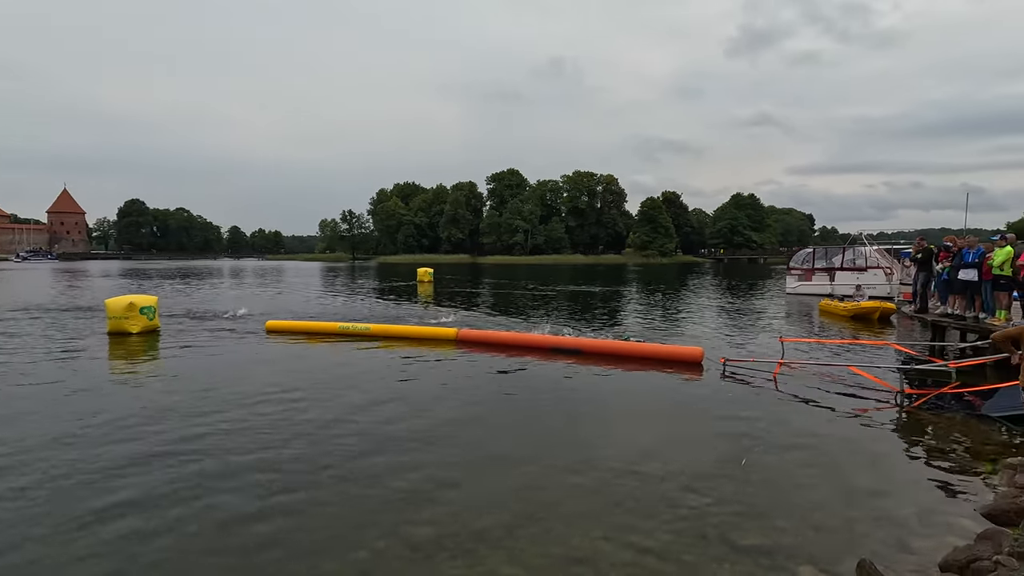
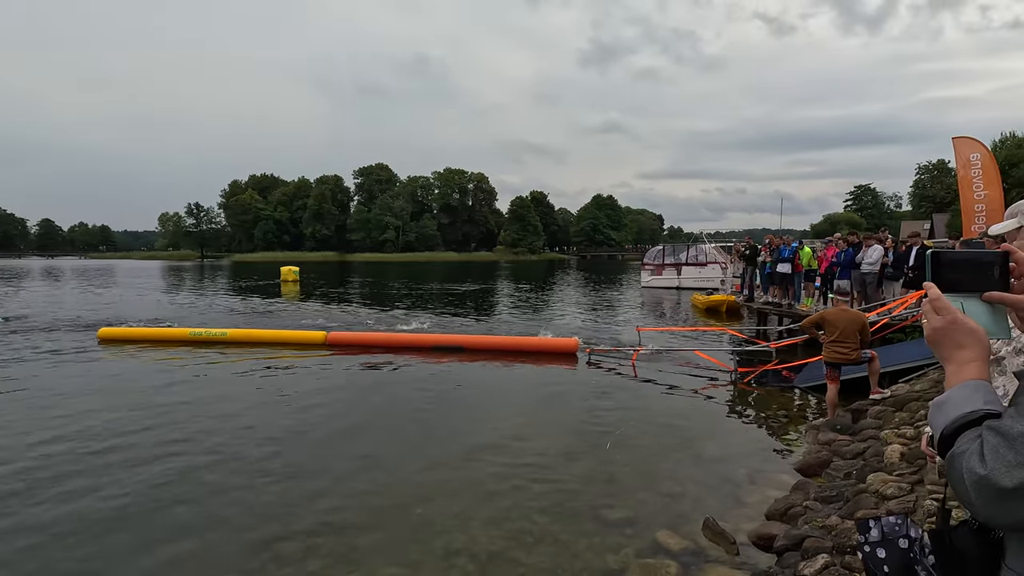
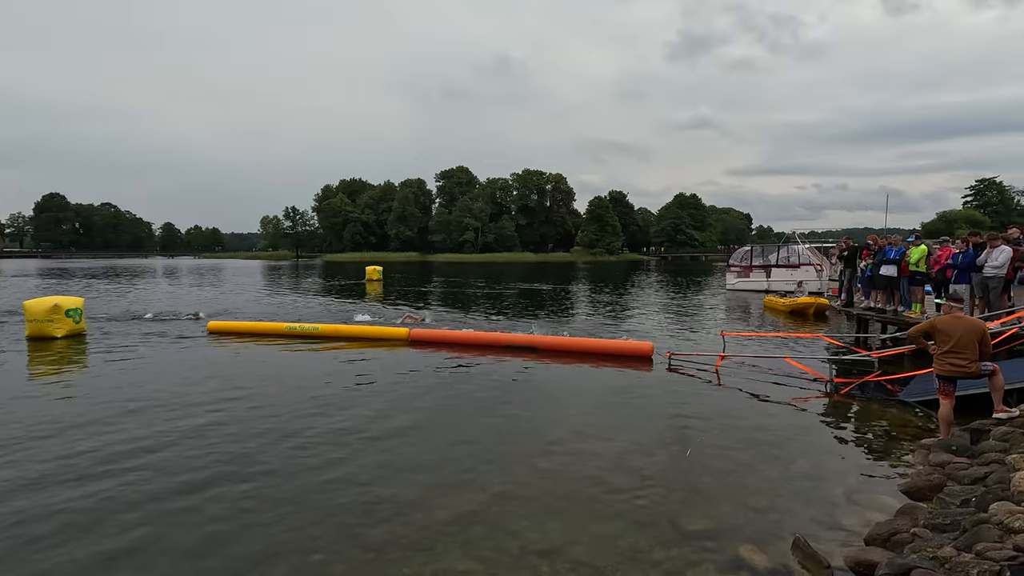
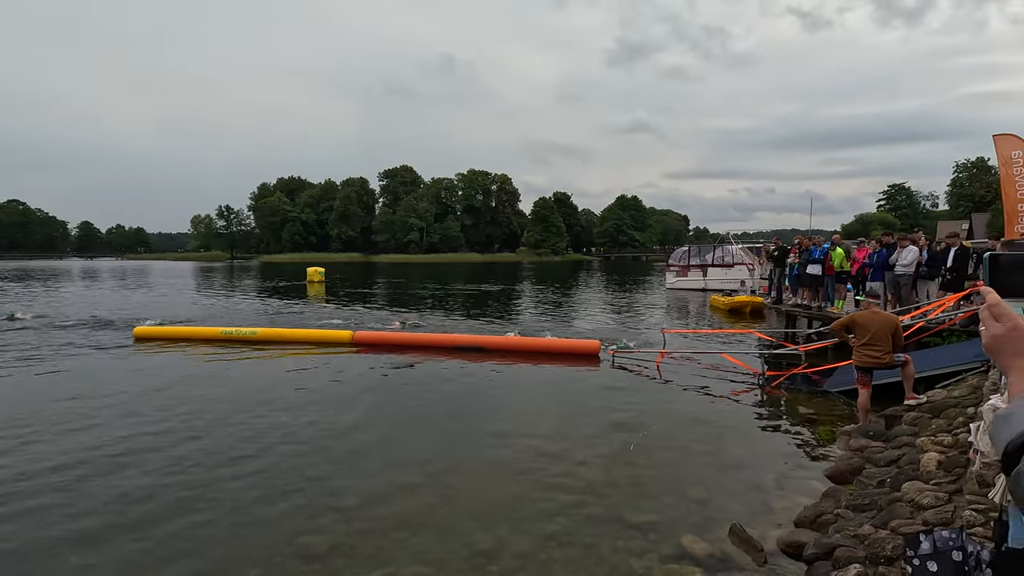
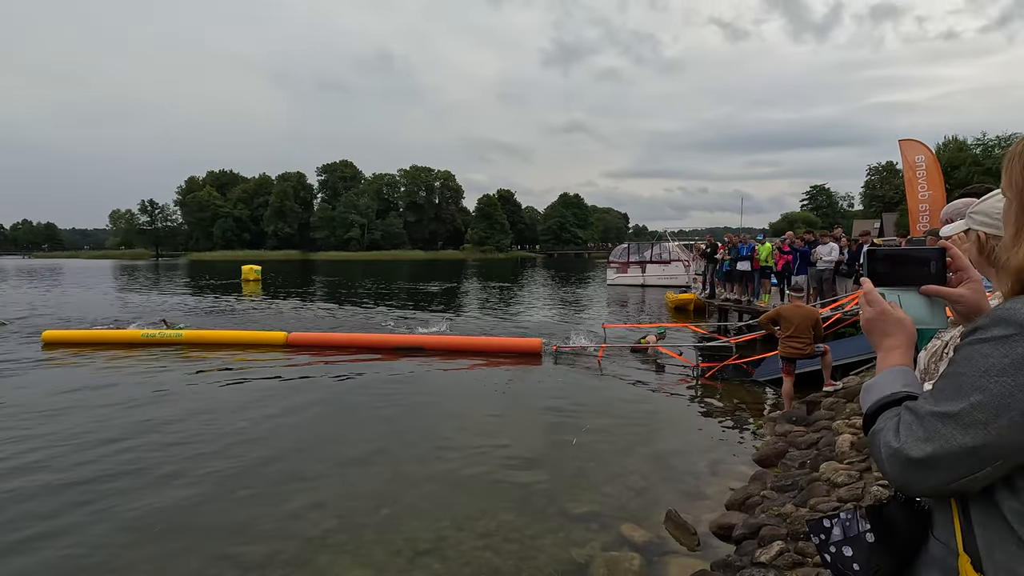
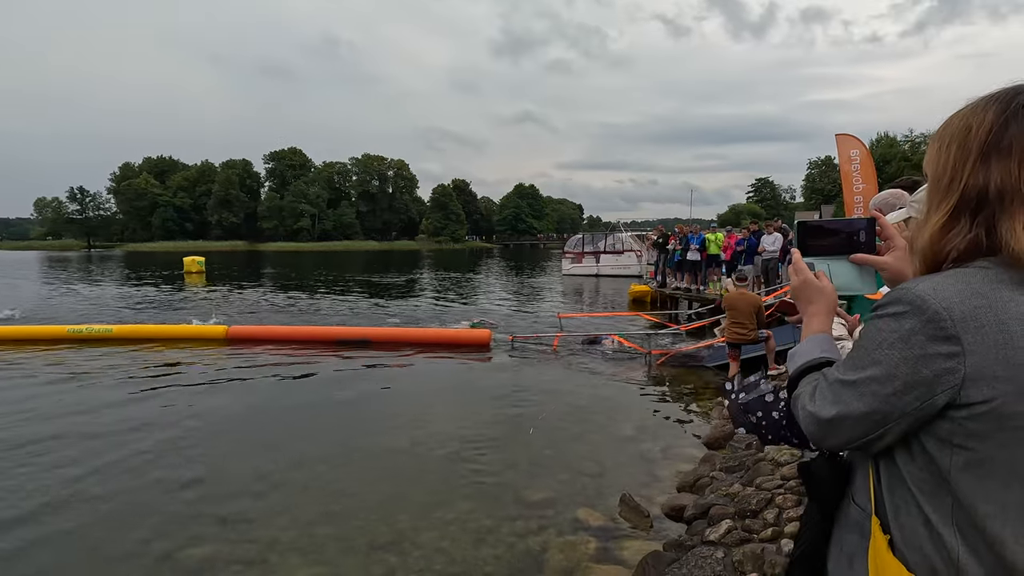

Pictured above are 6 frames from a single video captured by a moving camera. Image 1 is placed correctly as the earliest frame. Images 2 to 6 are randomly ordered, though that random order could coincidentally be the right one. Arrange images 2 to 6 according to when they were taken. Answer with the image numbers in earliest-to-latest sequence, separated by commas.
3, 4, 2, 5, 6
